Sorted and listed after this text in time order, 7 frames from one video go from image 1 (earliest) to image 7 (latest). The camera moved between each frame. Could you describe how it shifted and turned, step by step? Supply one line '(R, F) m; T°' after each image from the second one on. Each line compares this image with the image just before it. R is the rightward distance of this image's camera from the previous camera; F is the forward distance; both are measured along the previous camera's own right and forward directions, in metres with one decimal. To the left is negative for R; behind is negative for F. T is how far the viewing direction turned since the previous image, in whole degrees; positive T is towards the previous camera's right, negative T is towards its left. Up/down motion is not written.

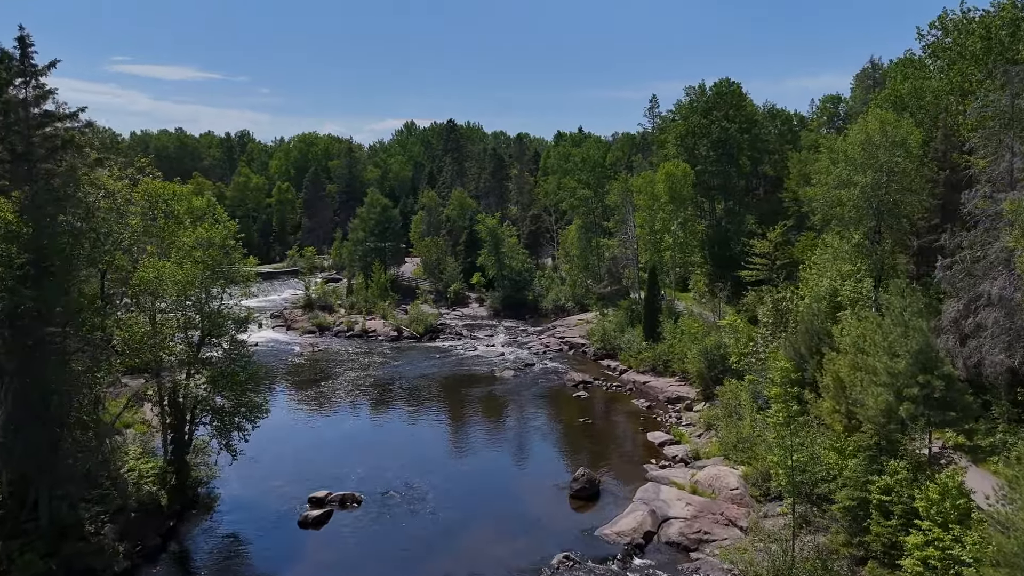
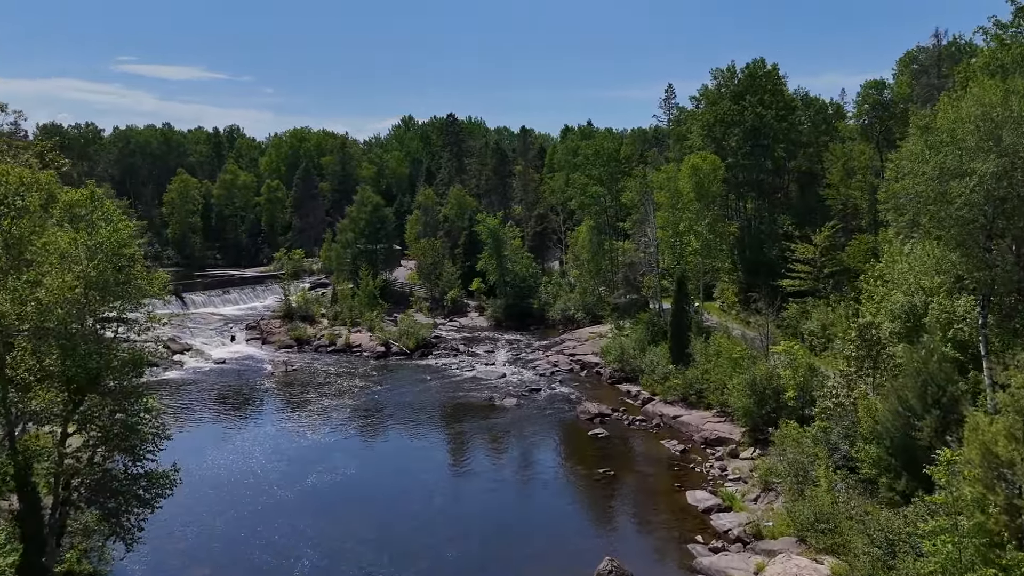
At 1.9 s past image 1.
(+0.1, +6.3) m; 0°
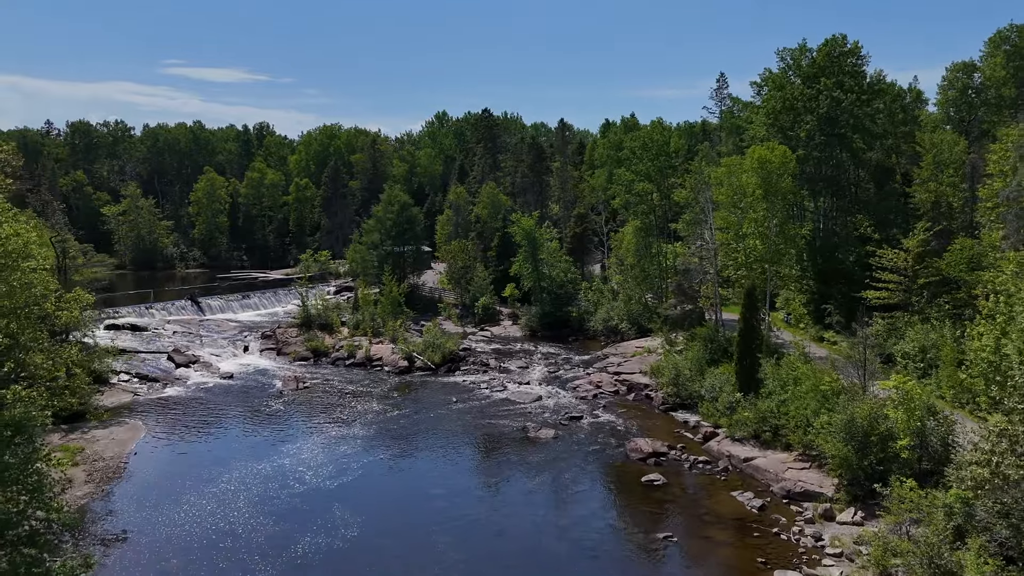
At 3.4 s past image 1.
(-0.1, +4.9) m; -3°
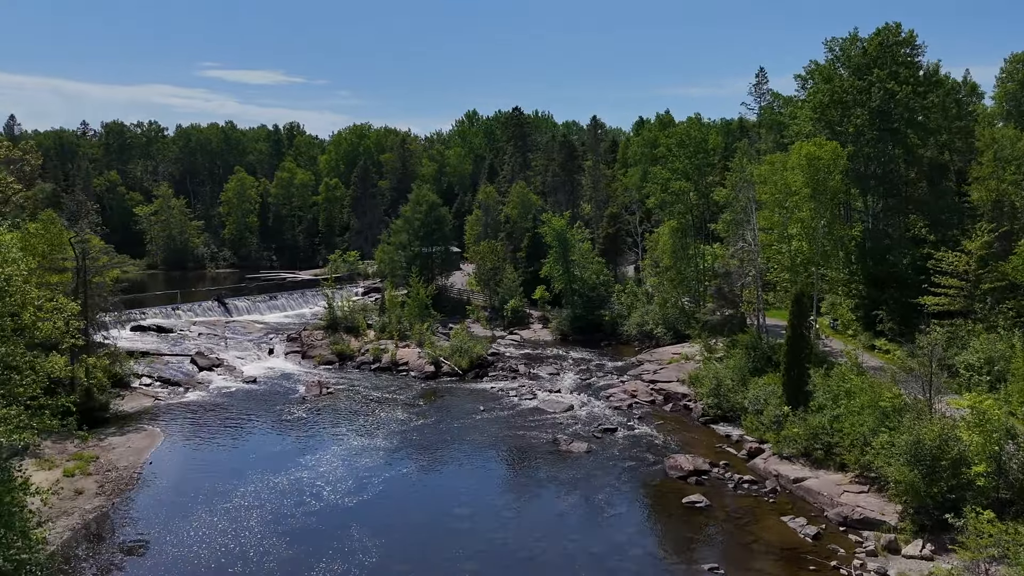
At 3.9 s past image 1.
(0.0, +1.6) m; -2°
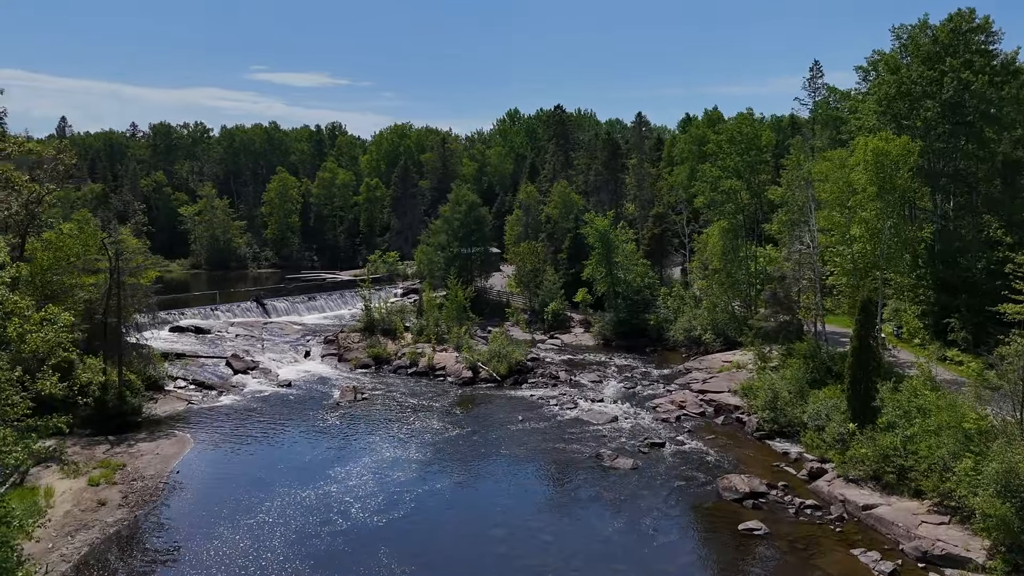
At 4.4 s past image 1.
(0.0, +1.6) m; -3°
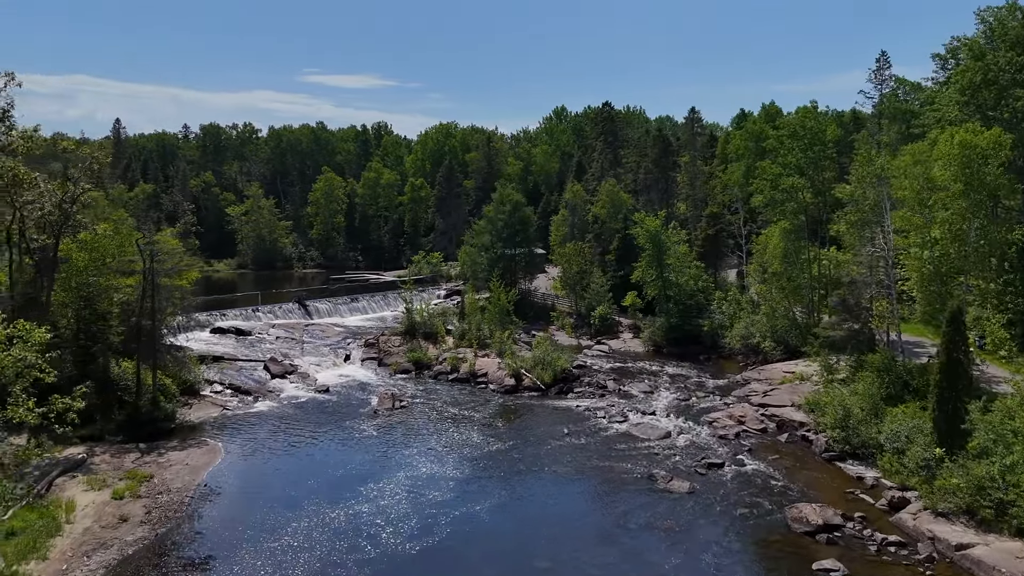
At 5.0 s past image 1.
(0.0, +1.9) m; -4°
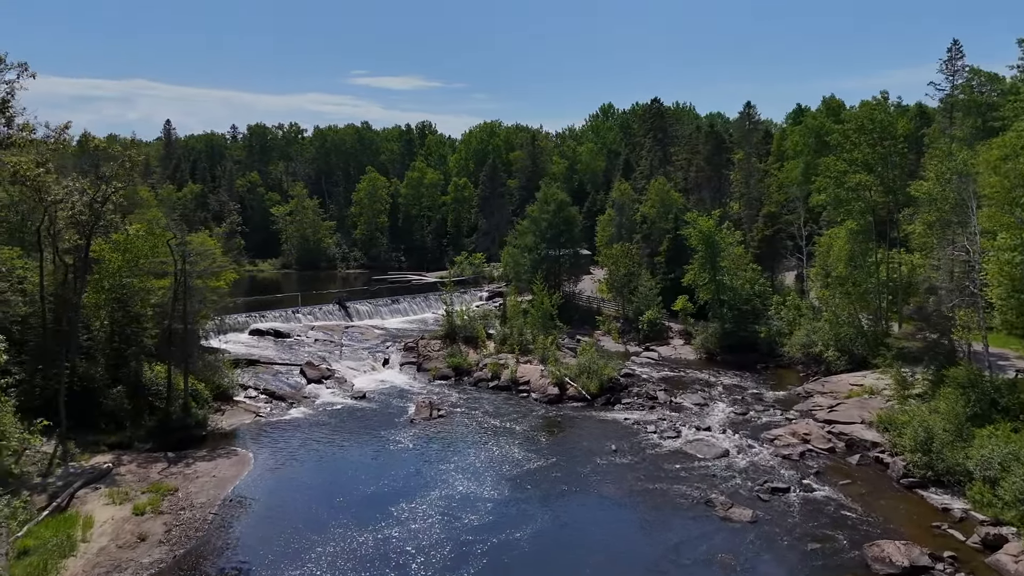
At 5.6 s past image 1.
(0.0, +1.9) m; -4°
